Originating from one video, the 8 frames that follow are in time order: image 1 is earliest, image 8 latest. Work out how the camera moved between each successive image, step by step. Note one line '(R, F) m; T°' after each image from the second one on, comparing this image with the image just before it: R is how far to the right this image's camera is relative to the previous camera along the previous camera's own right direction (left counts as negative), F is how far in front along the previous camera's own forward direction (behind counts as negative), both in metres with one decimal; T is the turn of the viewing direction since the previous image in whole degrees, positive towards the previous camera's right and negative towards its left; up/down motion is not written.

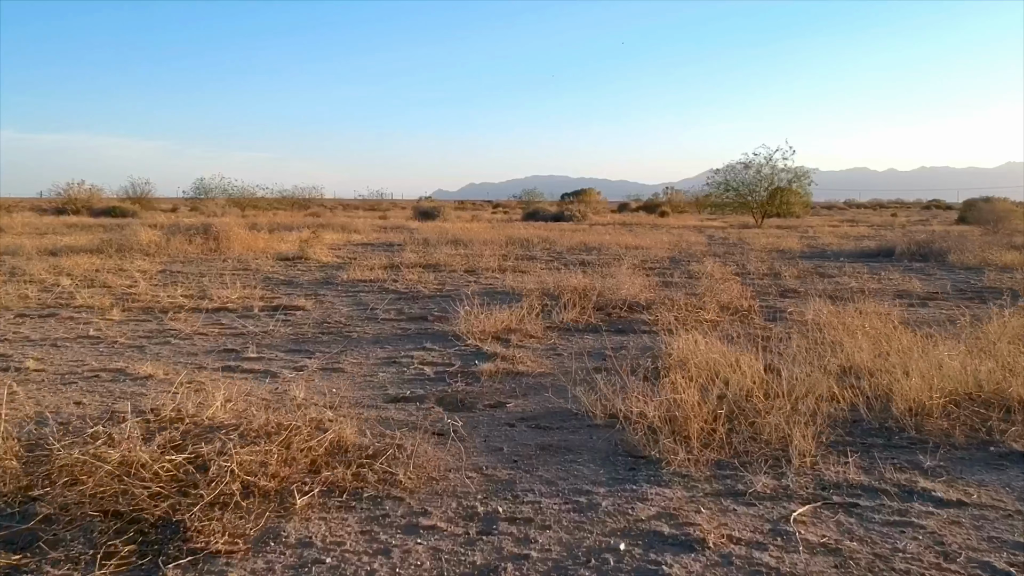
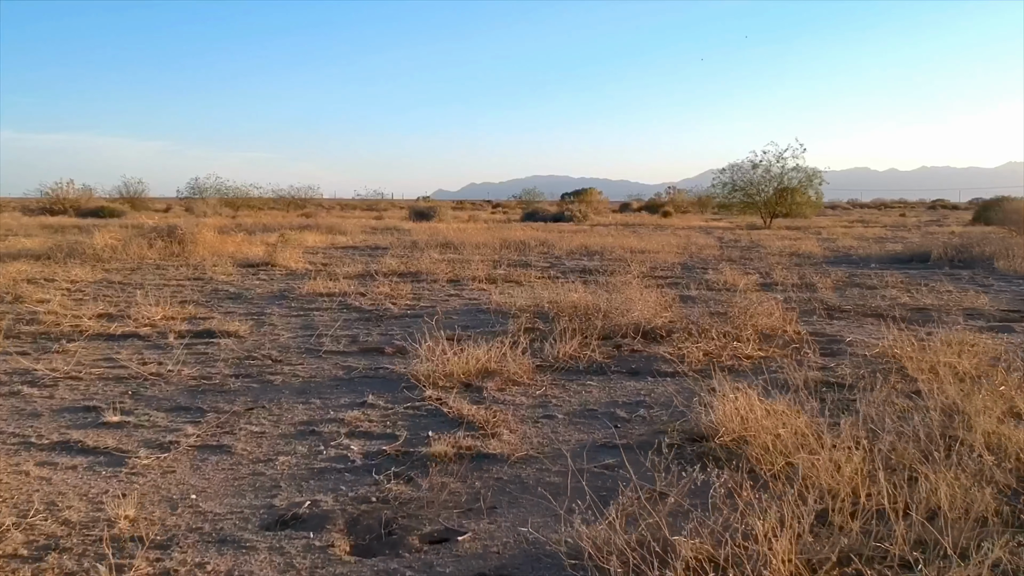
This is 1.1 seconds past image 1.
(+0.1, +1.5) m; 0°
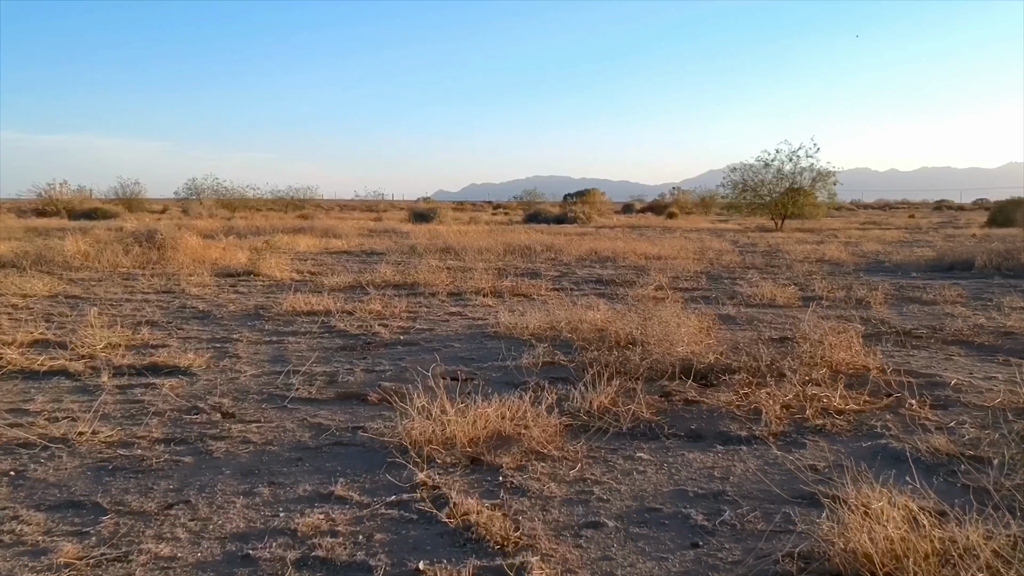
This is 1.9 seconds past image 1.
(-0.1, +1.1) m; 0°
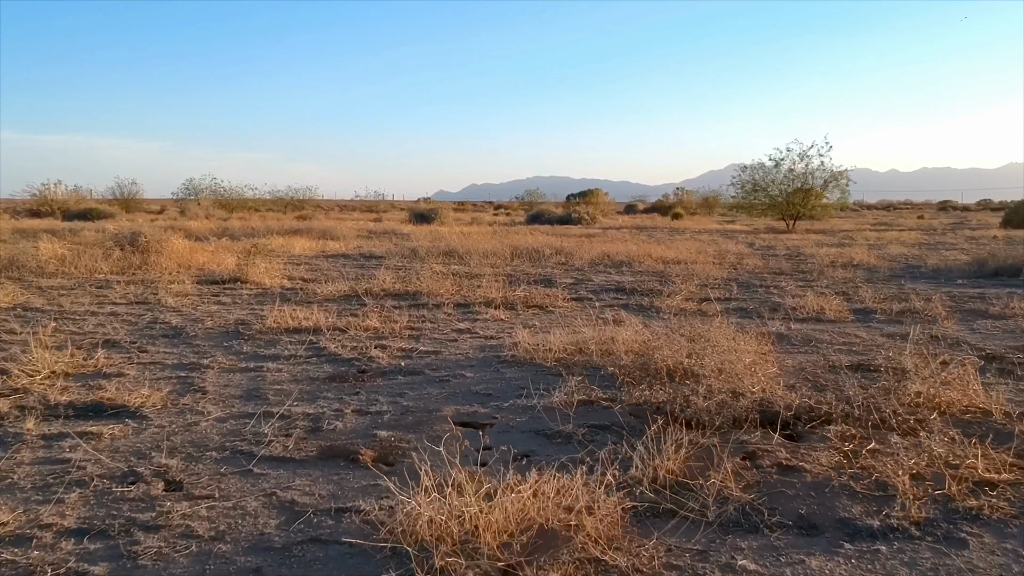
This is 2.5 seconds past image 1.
(-0.1, +1.0) m; 0°
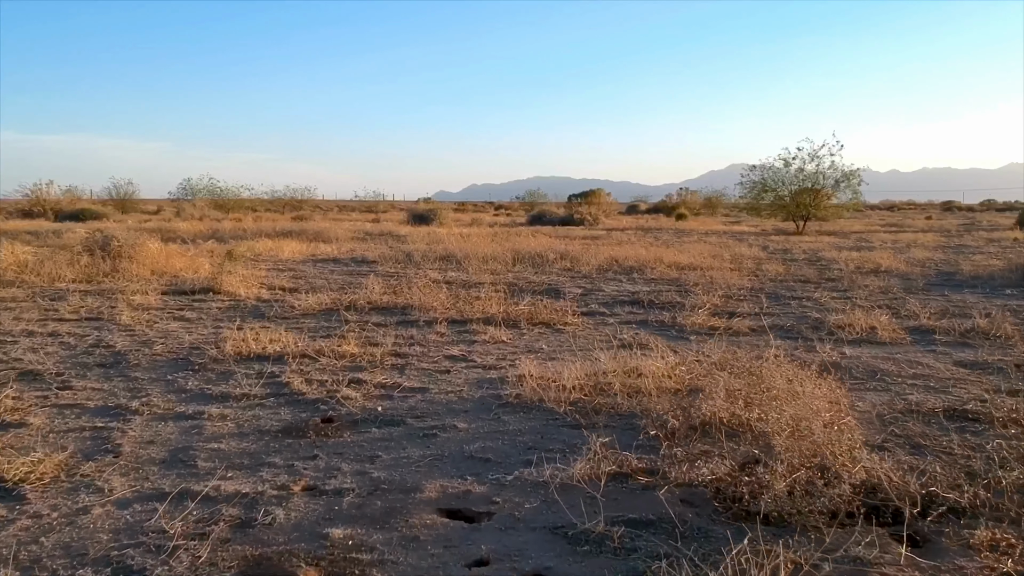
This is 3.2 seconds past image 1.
(0.0, +1.0) m; 0°
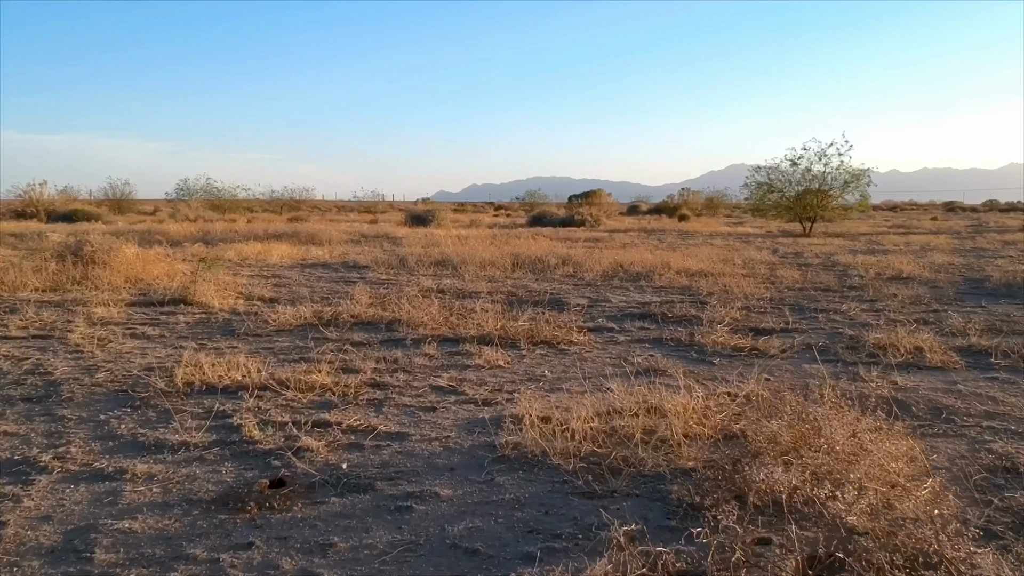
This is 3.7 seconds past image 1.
(0.0, +0.8) m; 0°
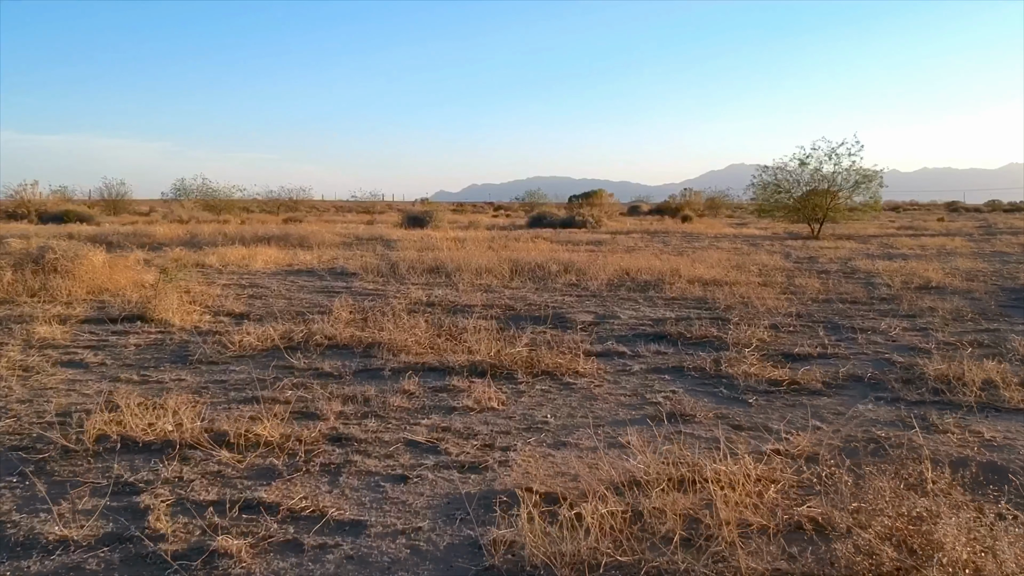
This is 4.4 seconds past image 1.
(0.0, +0.9) m; 0°
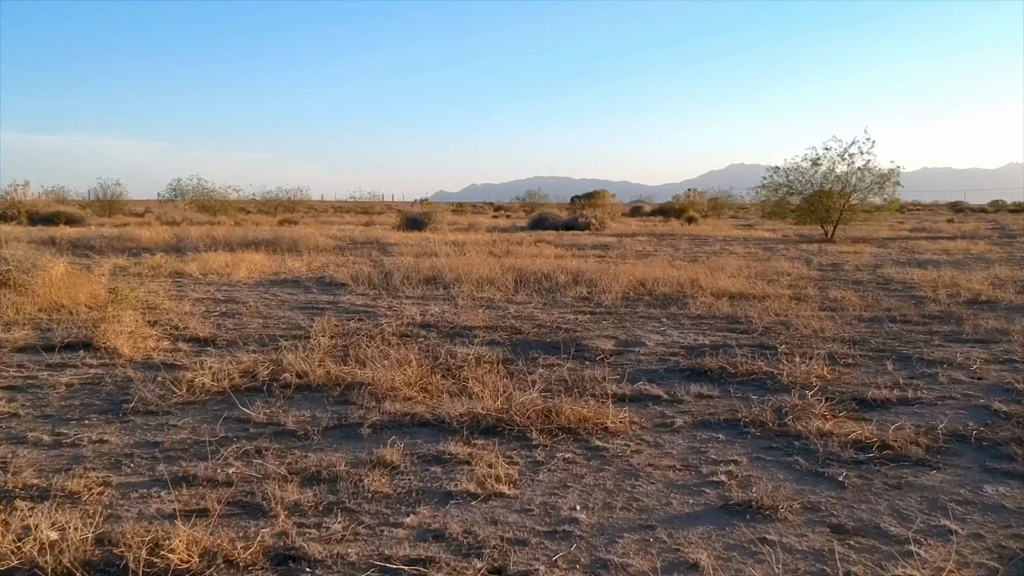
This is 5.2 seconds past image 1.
(-0.1, +1.1) m; 0°
